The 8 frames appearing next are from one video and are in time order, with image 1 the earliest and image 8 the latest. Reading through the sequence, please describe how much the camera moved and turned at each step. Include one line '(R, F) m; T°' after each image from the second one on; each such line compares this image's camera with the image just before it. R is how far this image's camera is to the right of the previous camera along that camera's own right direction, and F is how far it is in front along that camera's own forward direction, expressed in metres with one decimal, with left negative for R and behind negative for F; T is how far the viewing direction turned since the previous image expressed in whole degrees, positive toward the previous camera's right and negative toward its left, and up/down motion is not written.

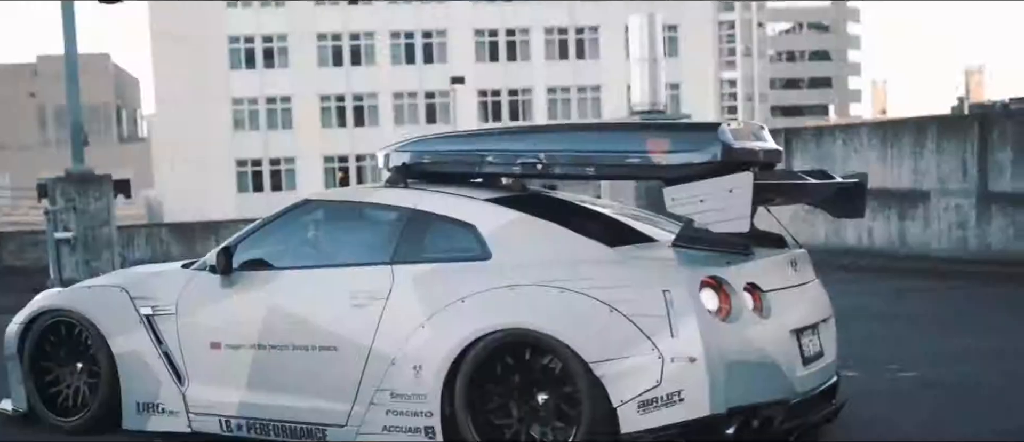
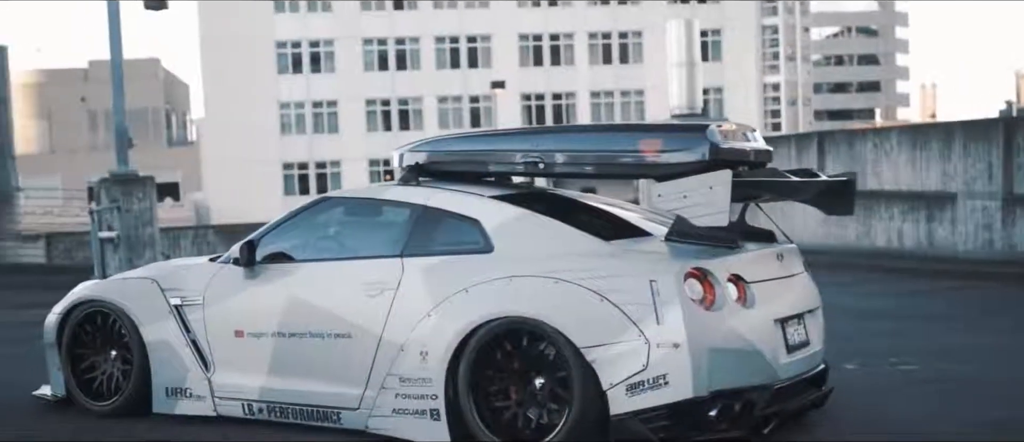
(+0.2, -0.3) m; -2°
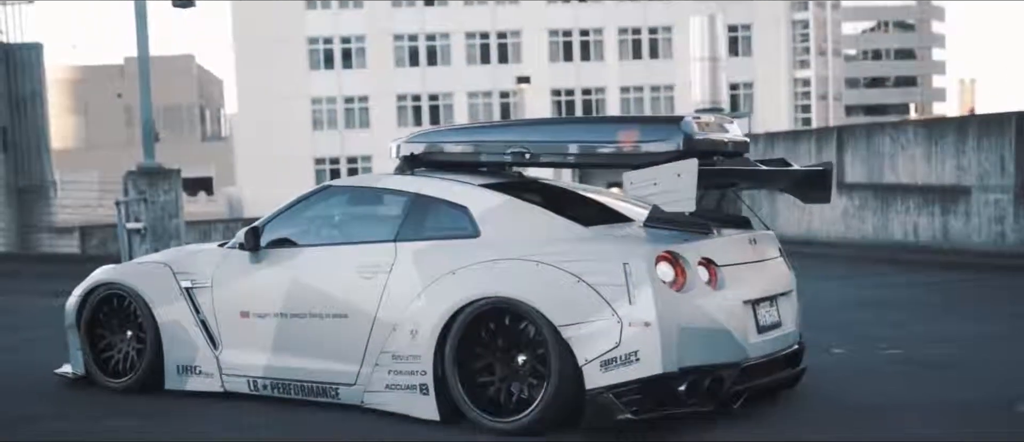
(+0.2, -0.3) m; -2°
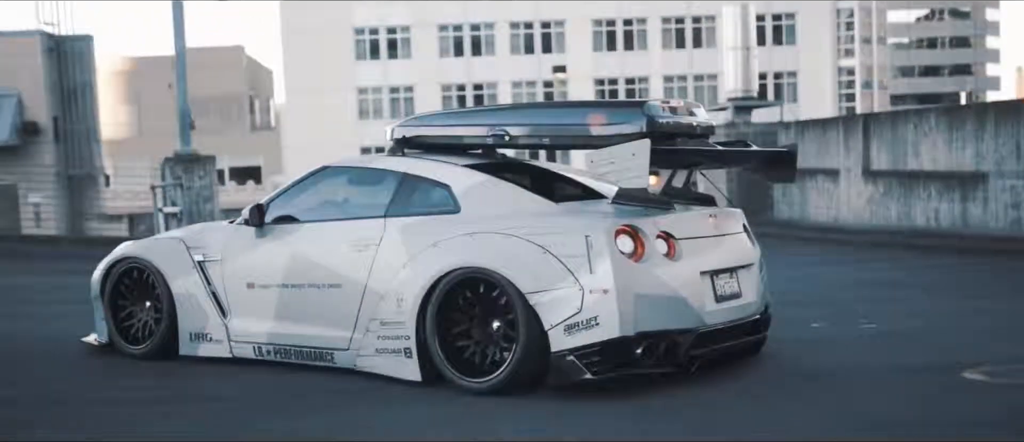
(+0.4, -0.5) m; -2°
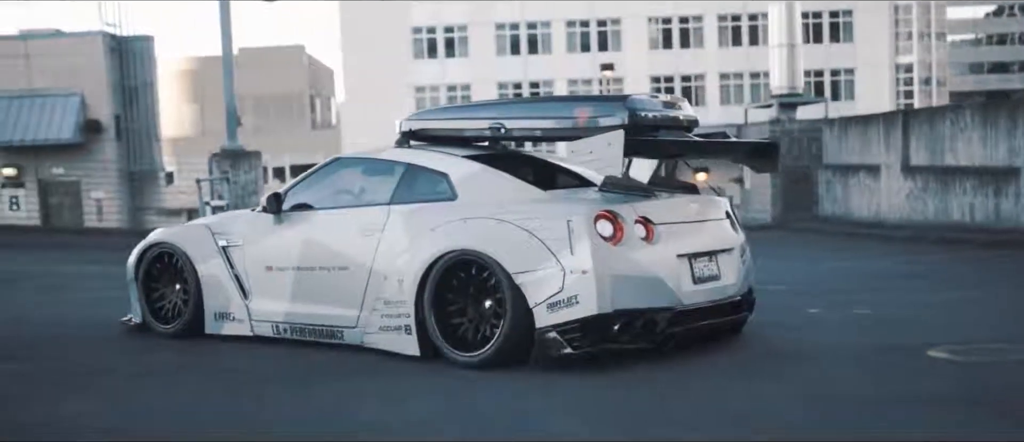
(+0.4, -0.5) m; -3°
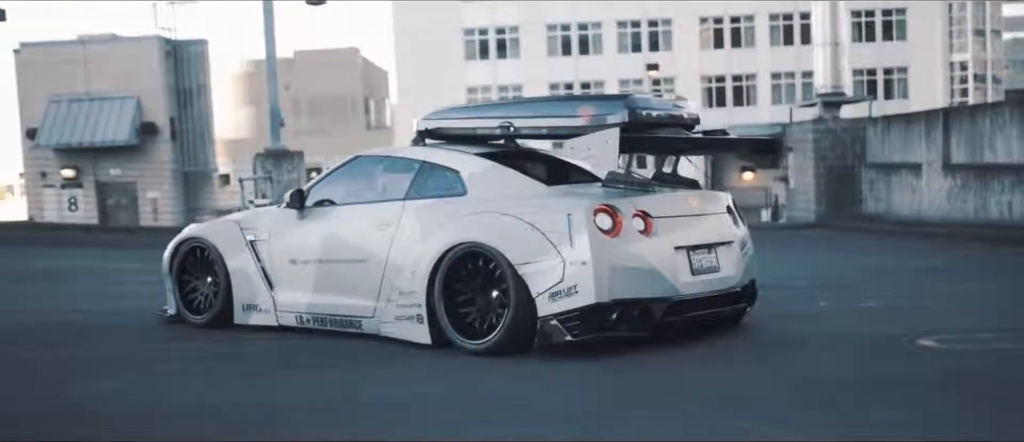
(+0.3, -0.3) m; -2°
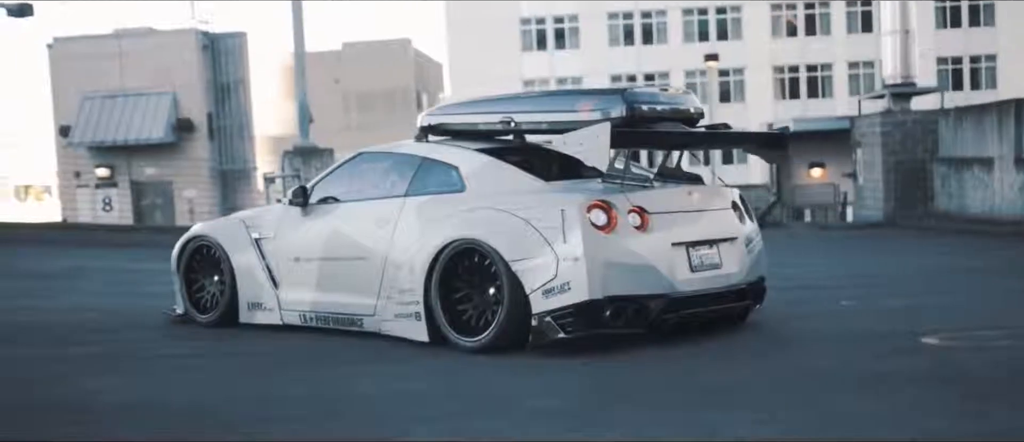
(+0.3, +0.1) m; -2°
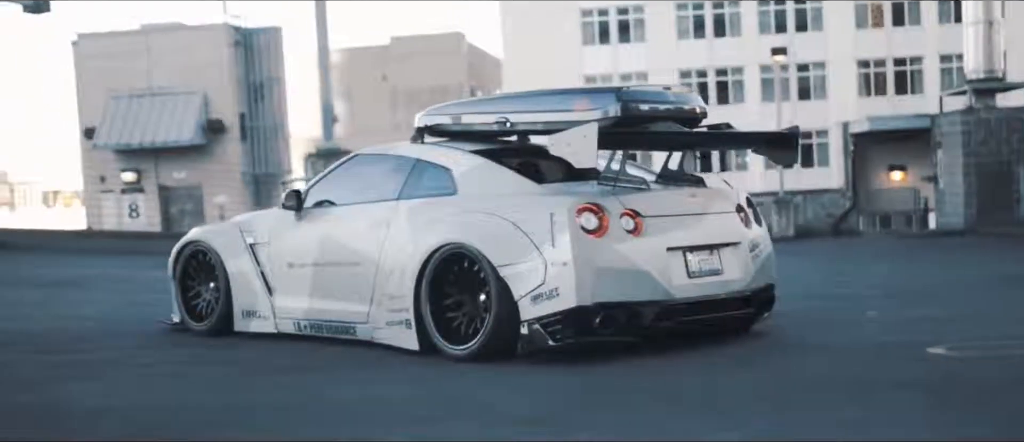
(+0.3, +0.3) m; -2°
